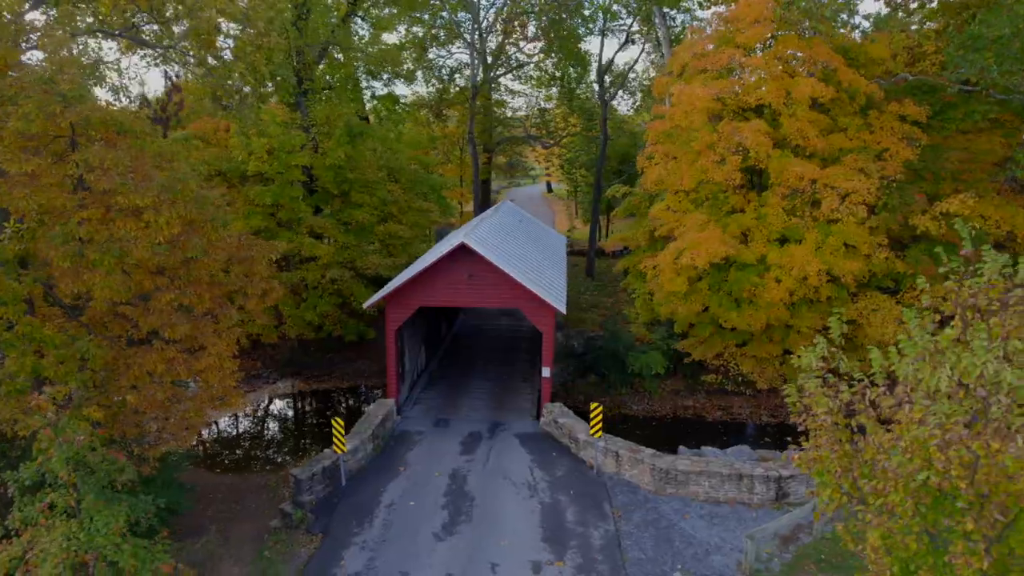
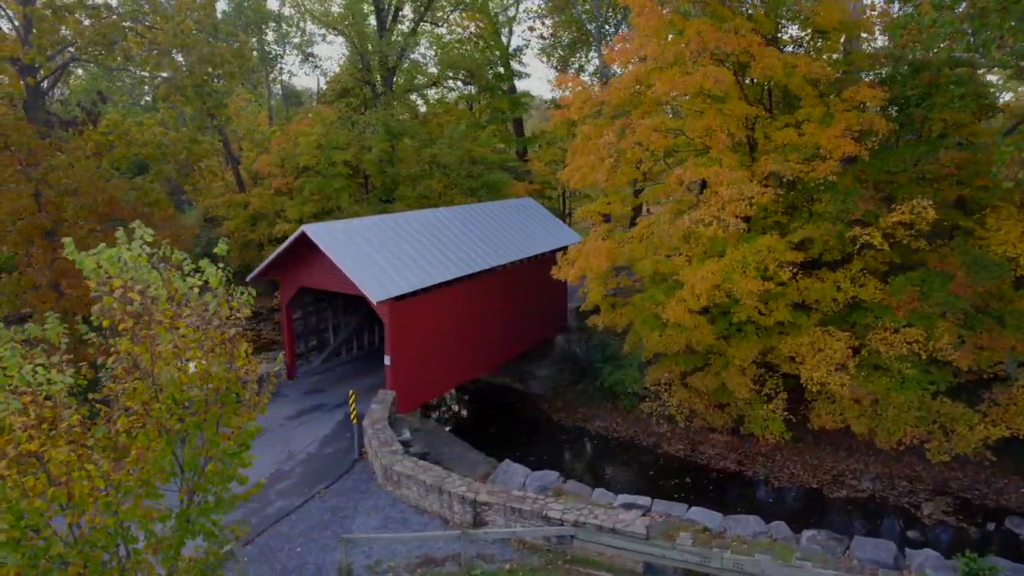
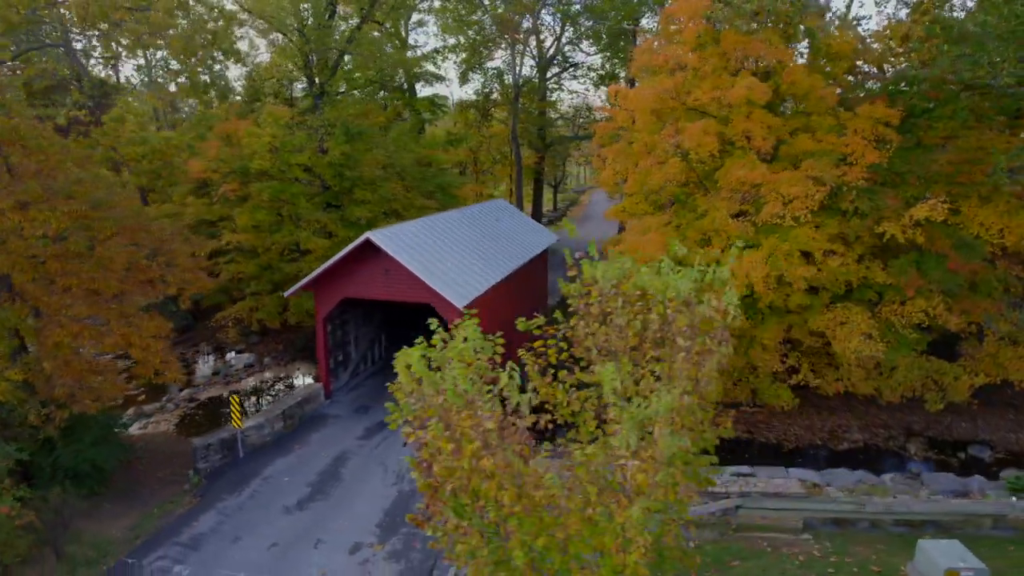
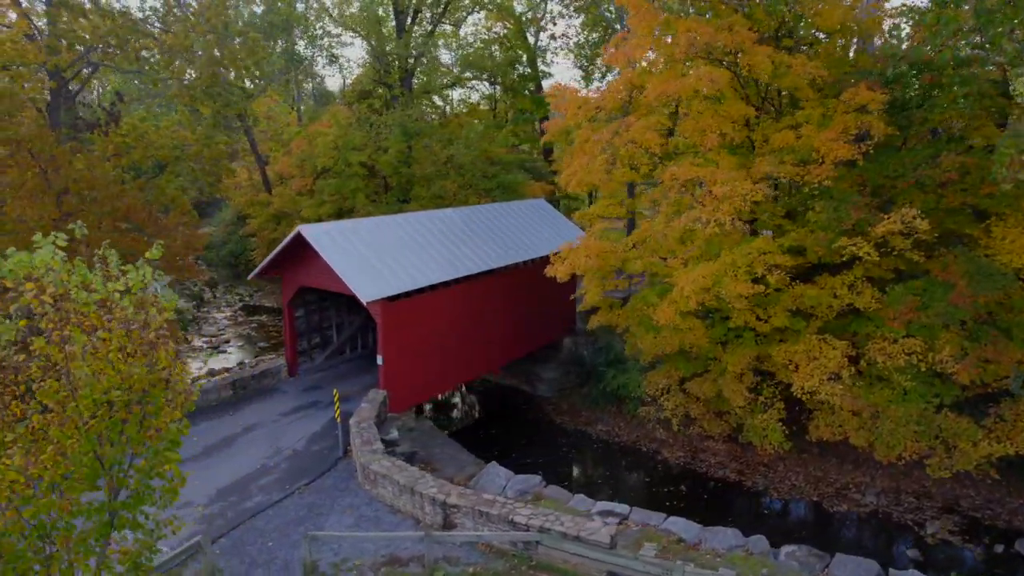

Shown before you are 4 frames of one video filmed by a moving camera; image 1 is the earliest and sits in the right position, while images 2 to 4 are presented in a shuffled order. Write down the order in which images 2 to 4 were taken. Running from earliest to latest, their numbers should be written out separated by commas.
3, 2, 4
